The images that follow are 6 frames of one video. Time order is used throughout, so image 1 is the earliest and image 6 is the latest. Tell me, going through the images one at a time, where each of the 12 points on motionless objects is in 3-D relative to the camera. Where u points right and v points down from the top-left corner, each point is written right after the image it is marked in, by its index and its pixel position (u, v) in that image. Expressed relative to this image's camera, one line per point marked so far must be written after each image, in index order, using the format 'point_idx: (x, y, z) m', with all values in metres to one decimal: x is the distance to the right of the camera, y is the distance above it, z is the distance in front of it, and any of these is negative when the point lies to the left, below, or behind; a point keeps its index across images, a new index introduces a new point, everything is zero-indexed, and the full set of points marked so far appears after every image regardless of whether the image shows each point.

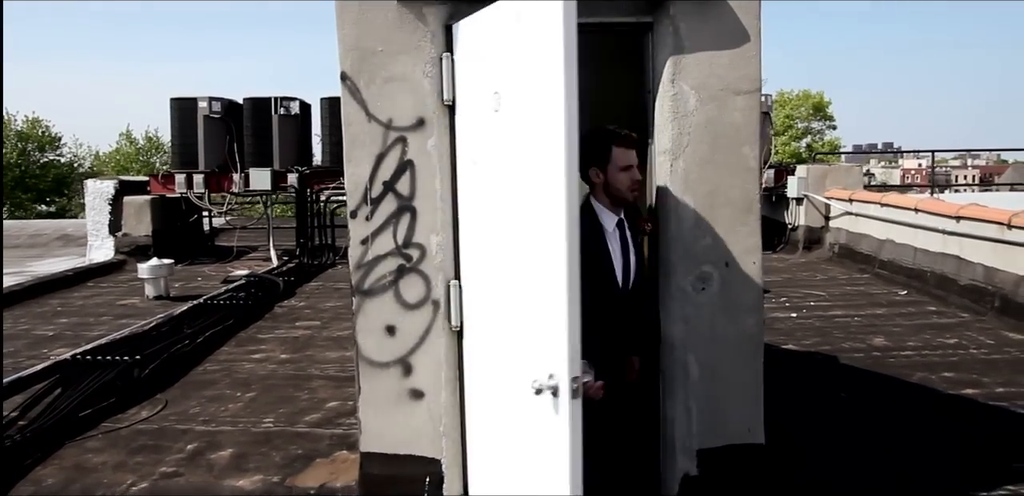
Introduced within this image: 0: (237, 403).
0: (-2.6, -1.5, +5.5) m
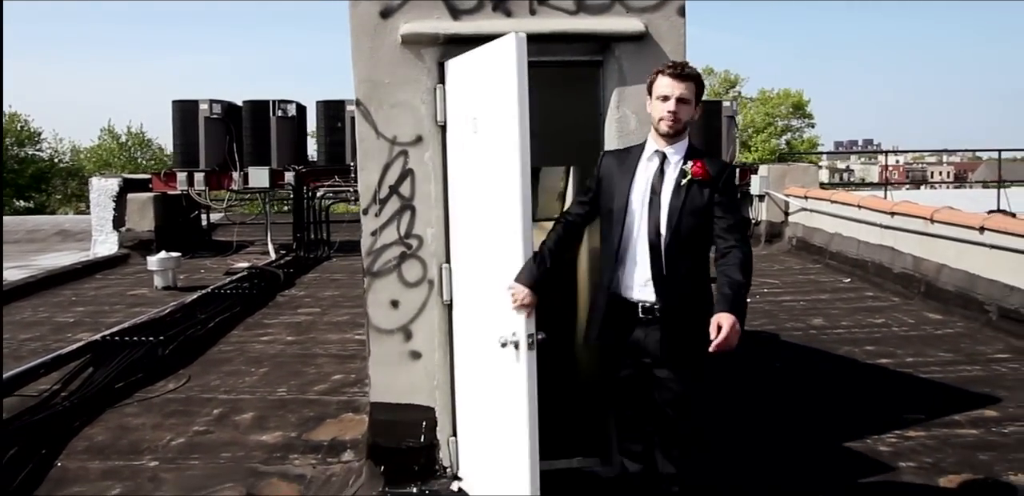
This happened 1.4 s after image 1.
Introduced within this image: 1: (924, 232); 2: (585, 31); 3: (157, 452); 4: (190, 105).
0: (-2.8, -1.4, +6.3) m
1: (+6.2, +0.2, +8.8) m
2: (+0.5, +1.5, +3.9) m
3: (-2.9, -1.7, +4.8) m
4: (-6.9, +3.1, +12.4) m
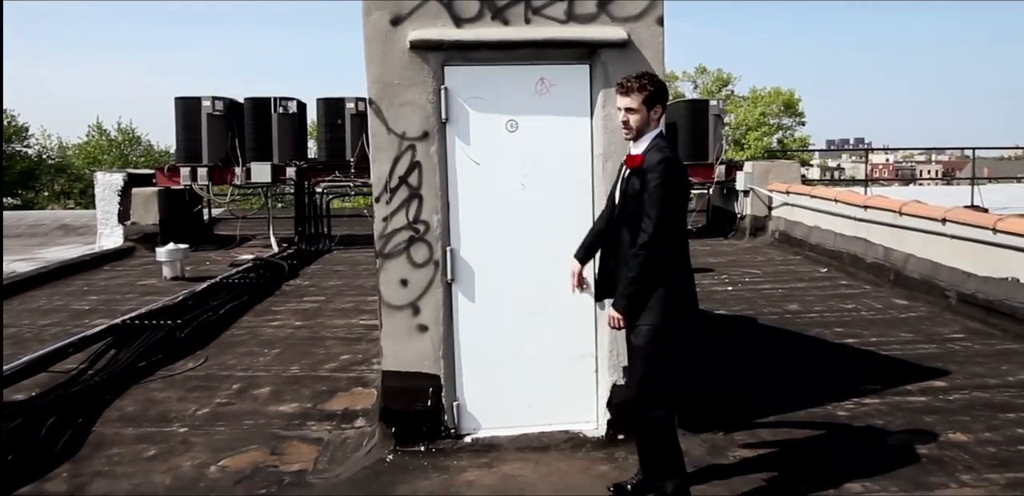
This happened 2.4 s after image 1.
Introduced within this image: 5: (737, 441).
0: (-2.8, -1.2, +6.7) m
1: (+6.1, +0.4, +9.4) m
2: (+0.5, +1.6, +4.4) m
3: (-2.9, -1.5, +5.2) m
4: (-7.1, +3.2, +12.8) m
5: (+1.9, -1.6, +4.8) m
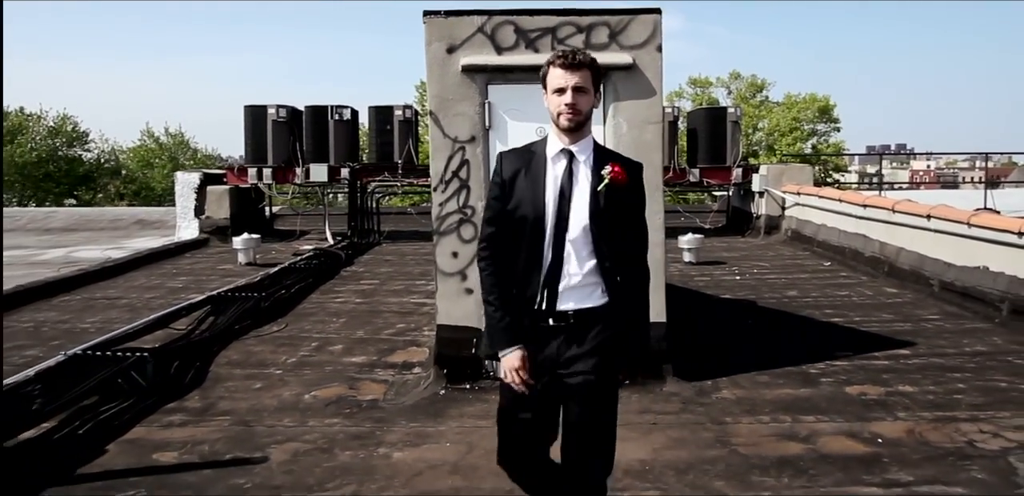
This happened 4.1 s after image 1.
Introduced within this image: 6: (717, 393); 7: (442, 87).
0: (-2.5, -1.0, +8.1) m
1: (+6.7, +0.5, +10.3) m
2: (+0.8, +1.8, +5.6) m
3: (-2.6, -1.3, +6.6) m
4: (-6.3, +3.4, +14.4) m
5: (+2.1, -1.4, +5.9) m
6: (+2.0, -1.5, +5.8) m
7: (-0.7, +1.6, +5.8) m
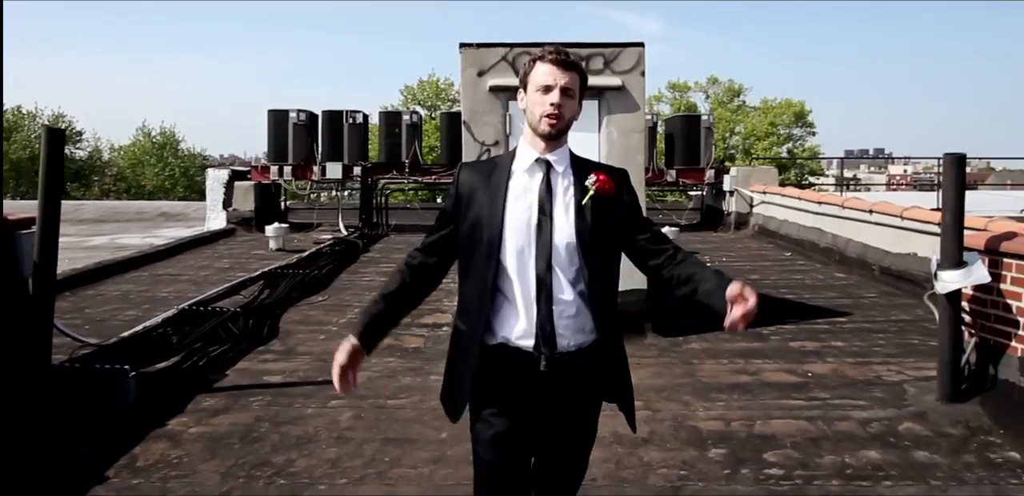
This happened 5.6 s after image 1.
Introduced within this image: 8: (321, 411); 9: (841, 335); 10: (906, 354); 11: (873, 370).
0: (-2.3, -0.8, +9.6) m
1: (+6.7, +0.7, +12.0) m
2: (+1.0, +2.0, +7.2) m
3: (-2.5, -1.1, +8.1) m
4: (-6.3, +3.7, +15.8) m
5: (+2.3, -1.2, +7.5) m
6: (+2.2, -1.2, +7.4) m
7: (-0.5, +1.8, +7.3) m
8: (-1.8, -1.5, +5.4) m
9: (+4.4, -1.2, +7.8) m
10: (+4.8, -1.3, +7.1) m
11: (+4.1, -1.4, +6.6) m
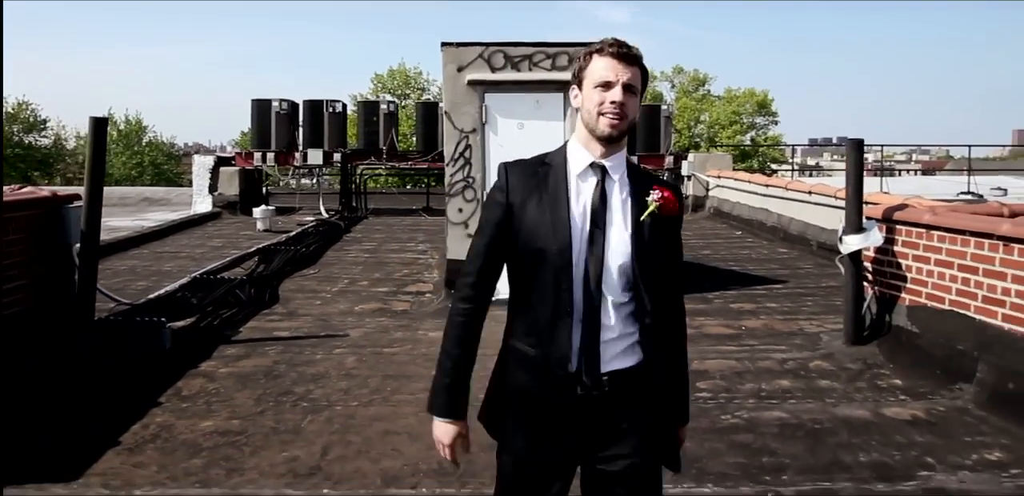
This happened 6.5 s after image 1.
0: (-2.8, -0.4, +10.4) m
1: (+6.2, +1.1, +13.2) m
2: (+0.6, +2.4, +8.2) m
3: (-2.8, -0.7, +8.9) m
4: (-7.0, +4.2, +16.4) m
5: (+2.0, -0.8, +8.6) m
6: (+1.9, -0.8, +8.4) m
7: (-0.8, +2.2, +8.2) m
8: (-2.0, -1.2, +6.3) m
9: (+4.1, -0.8, +9.0) m
10: (+4.5, -0.9, +8.3) m
11: (+3.8, -1.0, +7.8) m
